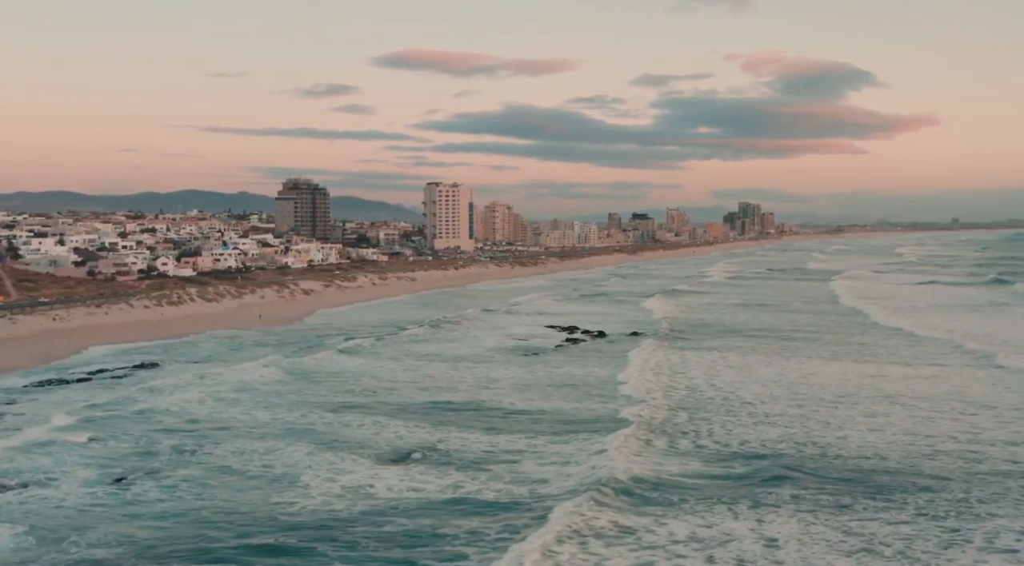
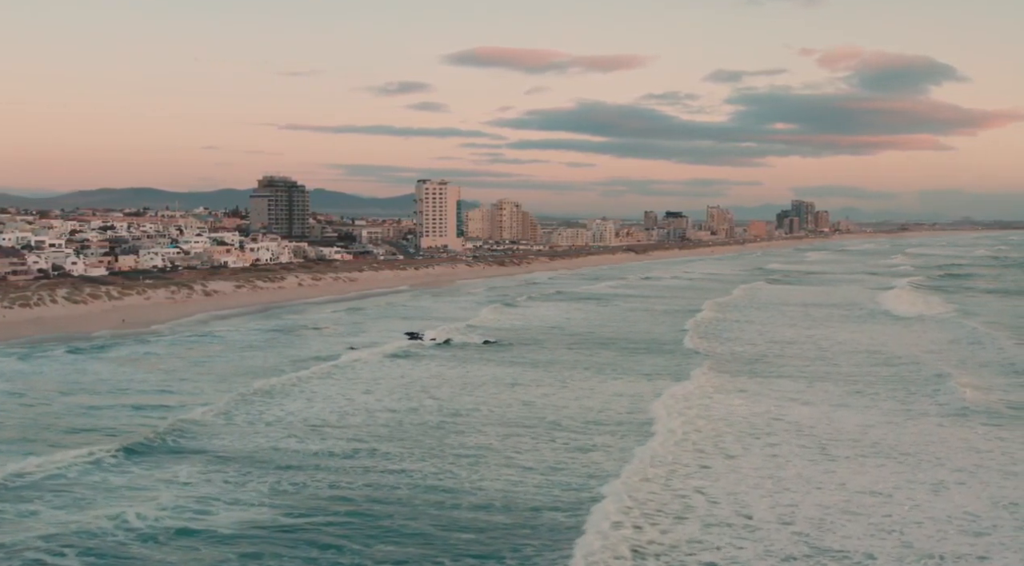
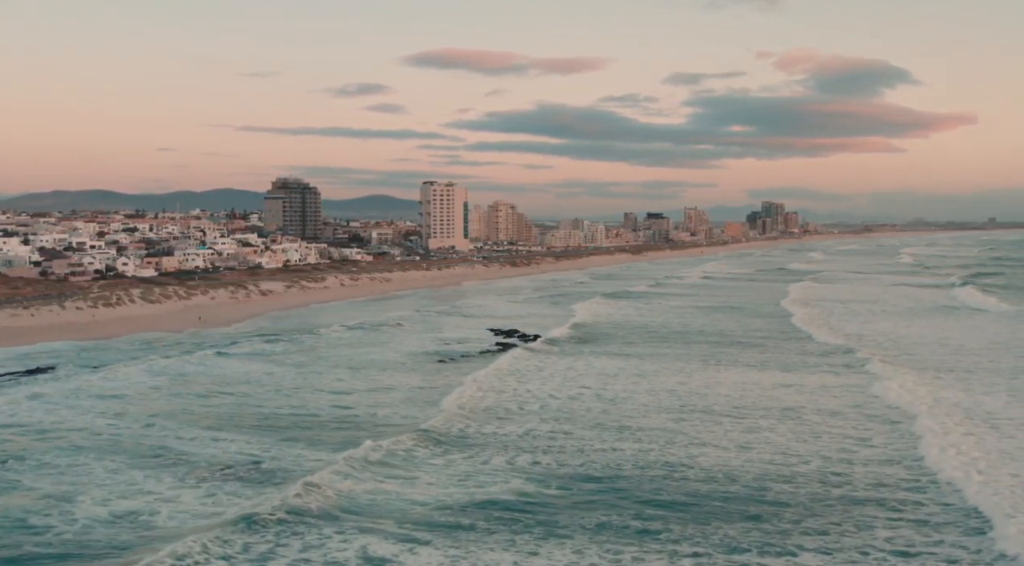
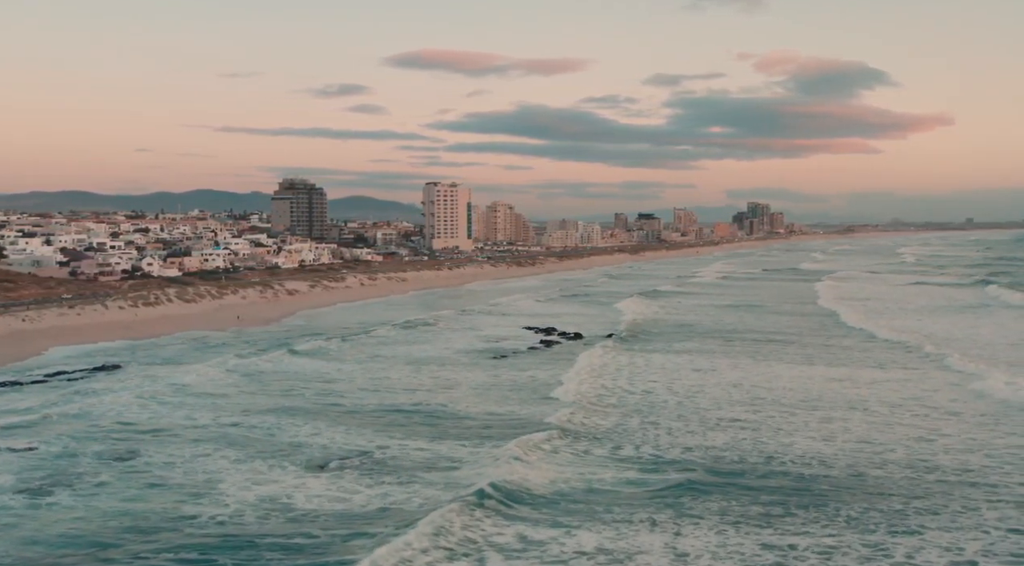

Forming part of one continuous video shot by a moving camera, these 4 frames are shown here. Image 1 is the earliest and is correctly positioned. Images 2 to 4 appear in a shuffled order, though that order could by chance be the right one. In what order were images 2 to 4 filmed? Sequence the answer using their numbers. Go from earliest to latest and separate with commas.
4, 3, 2
